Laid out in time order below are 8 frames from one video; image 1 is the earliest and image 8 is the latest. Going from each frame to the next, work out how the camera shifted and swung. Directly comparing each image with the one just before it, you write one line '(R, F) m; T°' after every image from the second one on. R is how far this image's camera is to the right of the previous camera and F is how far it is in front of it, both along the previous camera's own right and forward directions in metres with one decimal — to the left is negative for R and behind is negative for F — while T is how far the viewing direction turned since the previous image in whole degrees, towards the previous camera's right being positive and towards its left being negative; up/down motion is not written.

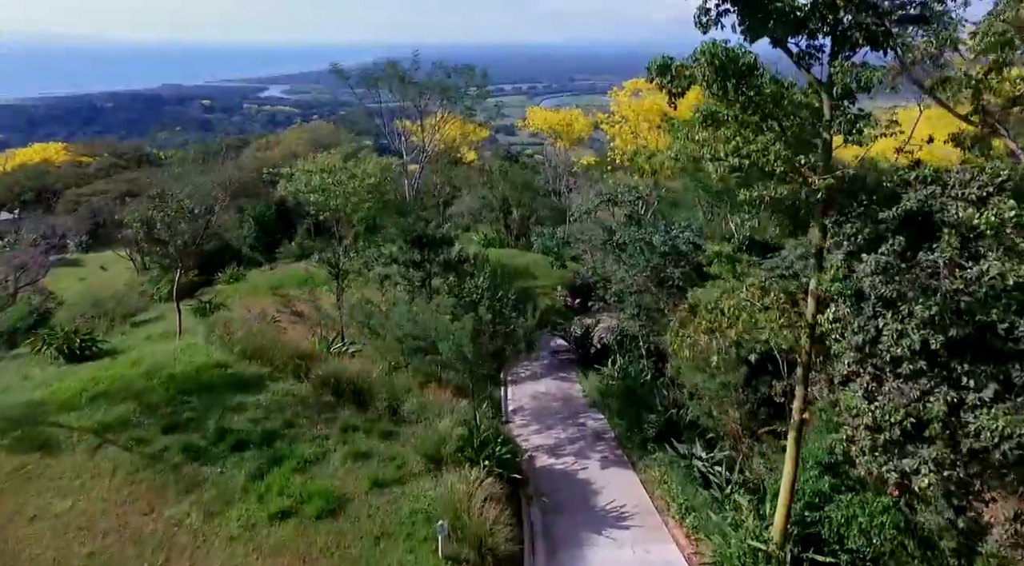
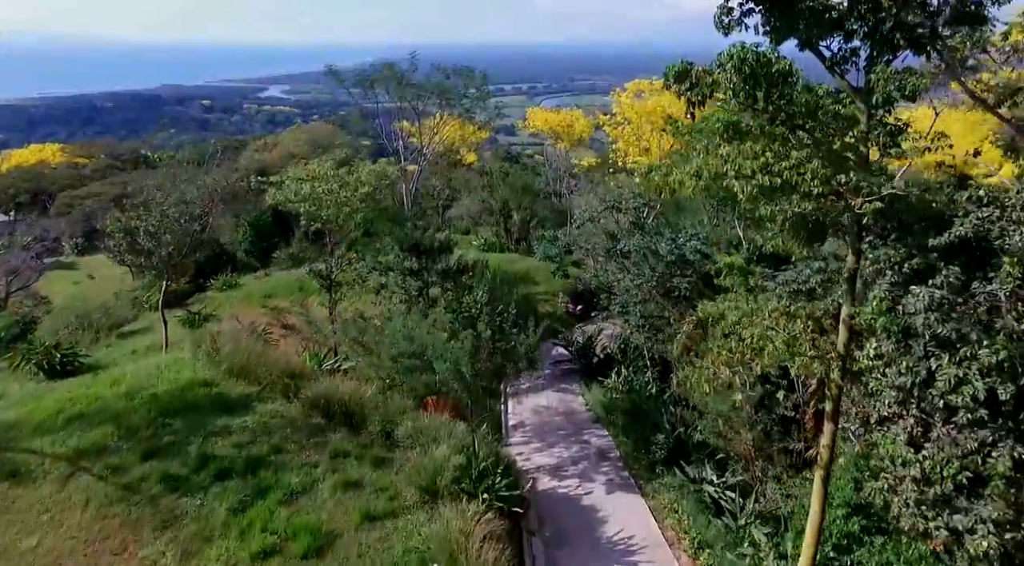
(0.0, +0.4) m; 0°
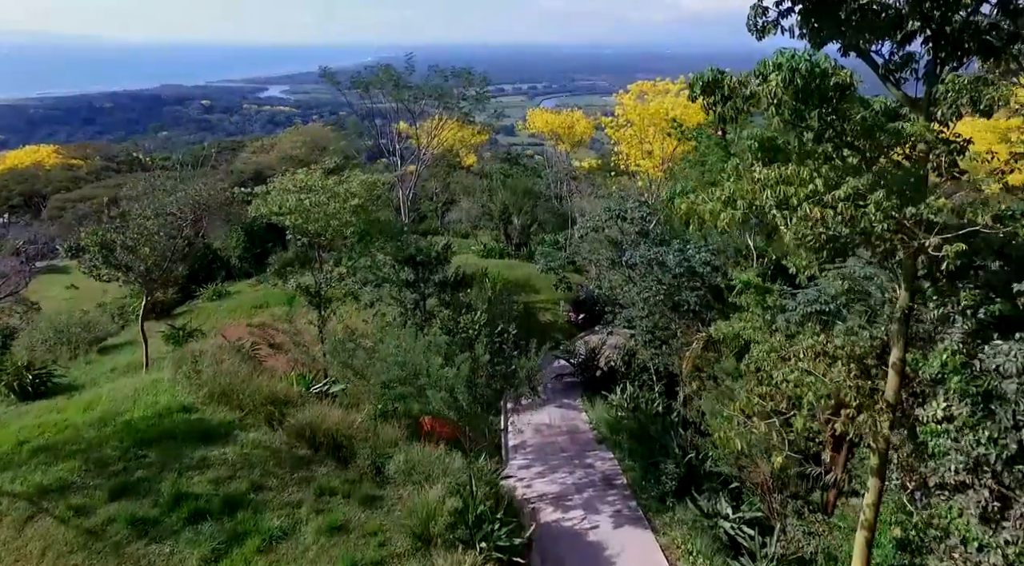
(0.0, +0.6) m; 0°
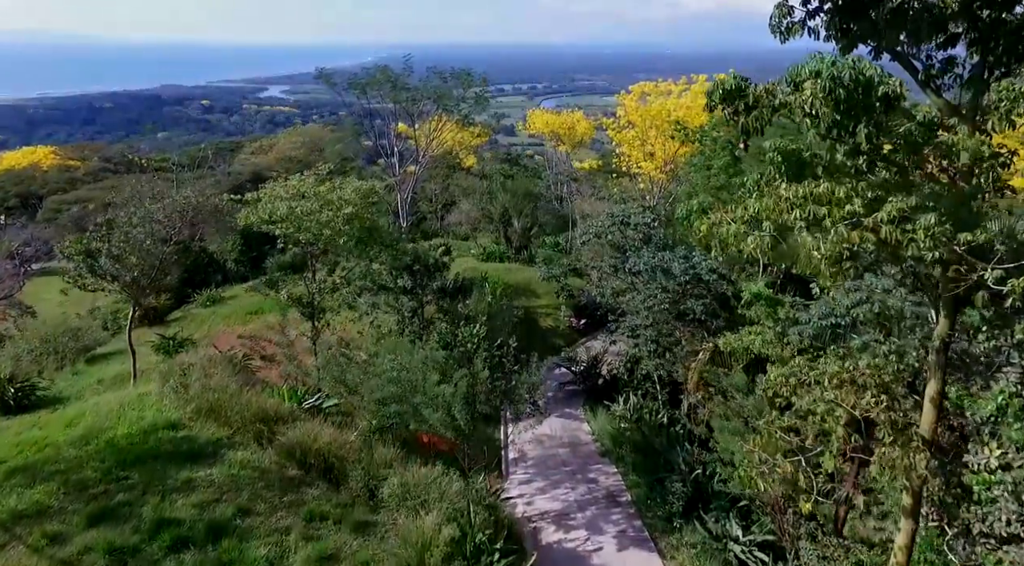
(0.0, +0.3) m; 0°
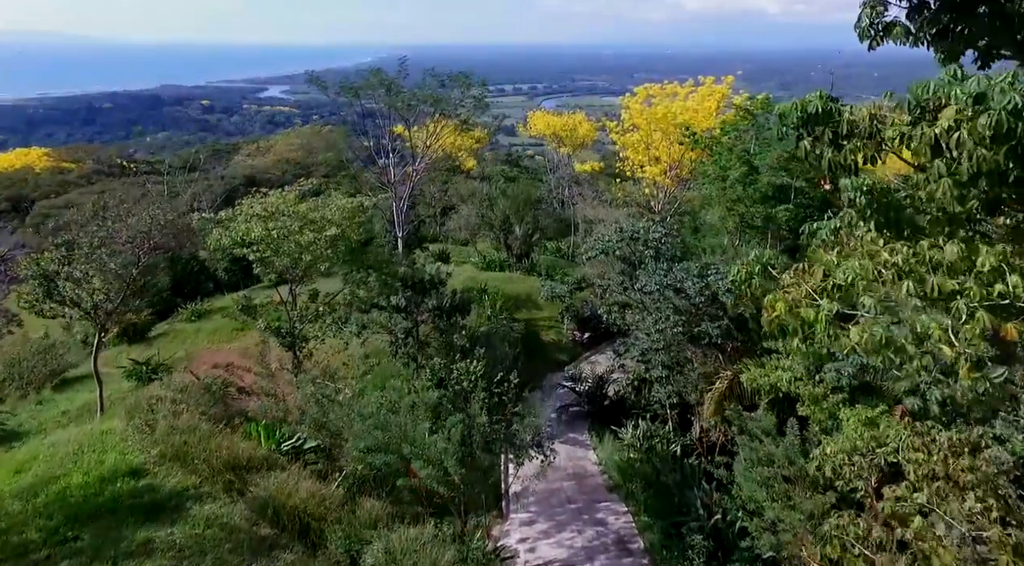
(0.0, +0.8) m; 0°
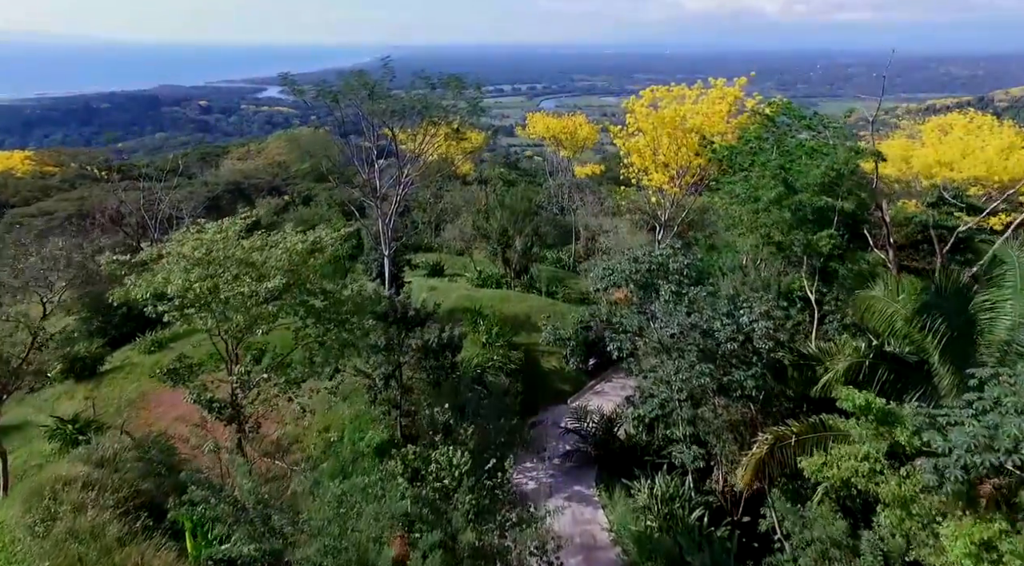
(0.0, +1.6) m; 0°
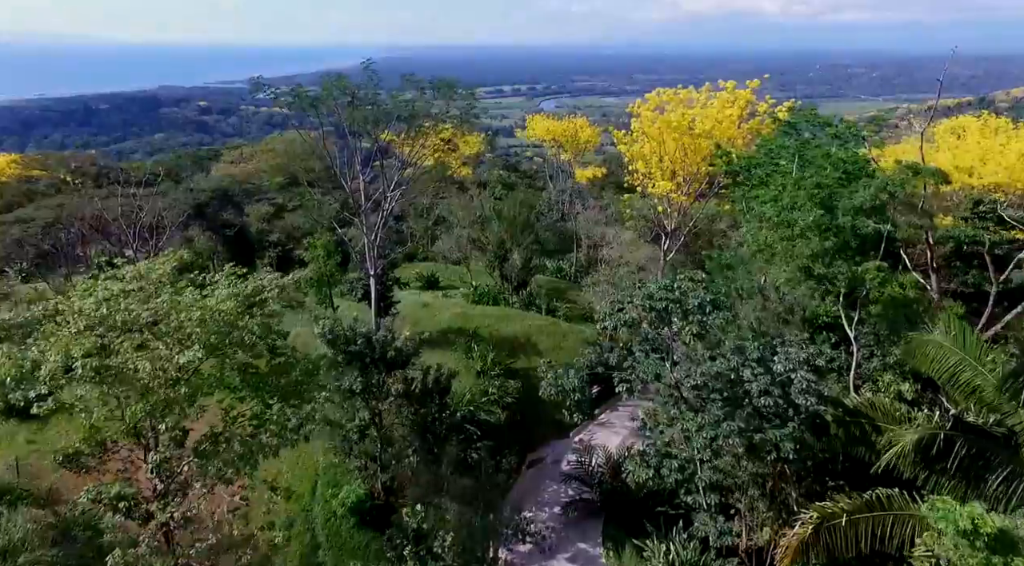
(+0.1, +1.3) m; 0°
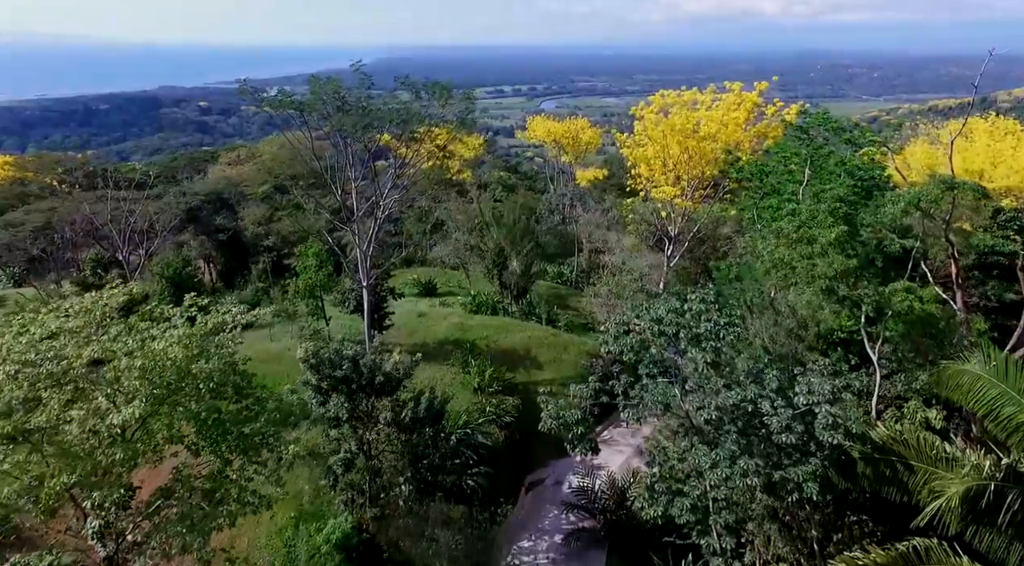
(0.0, +0.6) m; 0°
